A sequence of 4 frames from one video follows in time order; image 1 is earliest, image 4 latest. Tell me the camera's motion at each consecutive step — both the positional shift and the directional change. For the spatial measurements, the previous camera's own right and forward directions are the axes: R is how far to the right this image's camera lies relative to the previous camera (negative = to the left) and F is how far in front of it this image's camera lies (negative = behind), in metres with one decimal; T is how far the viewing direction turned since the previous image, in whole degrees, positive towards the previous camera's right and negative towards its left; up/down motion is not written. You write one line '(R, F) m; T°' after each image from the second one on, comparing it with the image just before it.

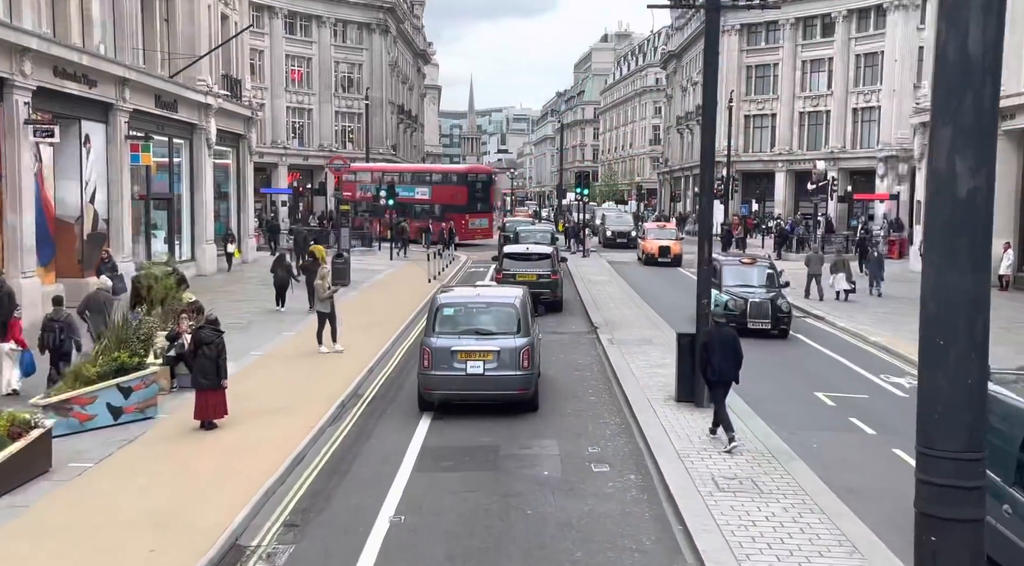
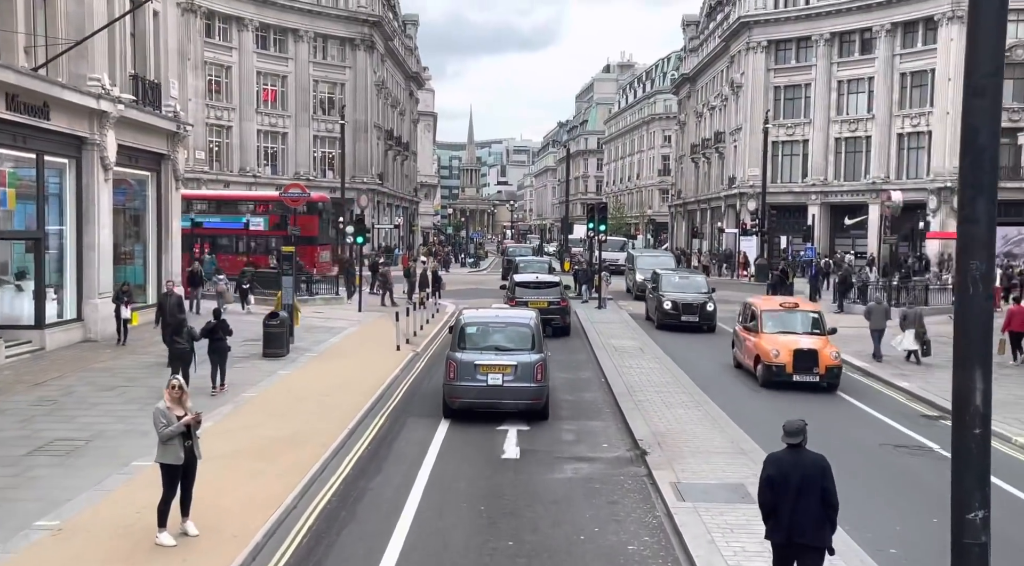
(+0.1, +7.6) m; 0°
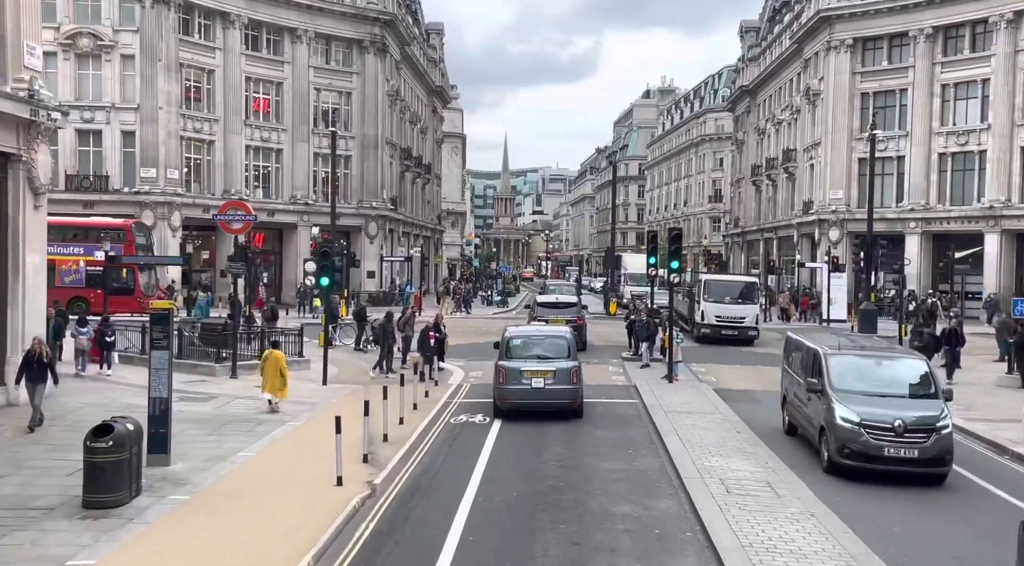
(+0.1, +9.6) m; -2°
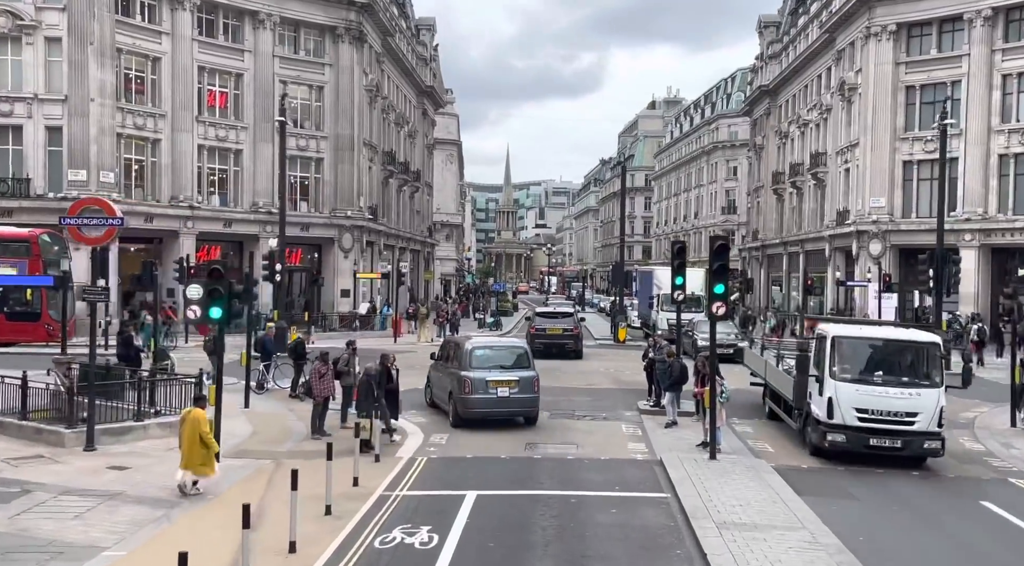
(+0.5, +6.6) m; 0°
